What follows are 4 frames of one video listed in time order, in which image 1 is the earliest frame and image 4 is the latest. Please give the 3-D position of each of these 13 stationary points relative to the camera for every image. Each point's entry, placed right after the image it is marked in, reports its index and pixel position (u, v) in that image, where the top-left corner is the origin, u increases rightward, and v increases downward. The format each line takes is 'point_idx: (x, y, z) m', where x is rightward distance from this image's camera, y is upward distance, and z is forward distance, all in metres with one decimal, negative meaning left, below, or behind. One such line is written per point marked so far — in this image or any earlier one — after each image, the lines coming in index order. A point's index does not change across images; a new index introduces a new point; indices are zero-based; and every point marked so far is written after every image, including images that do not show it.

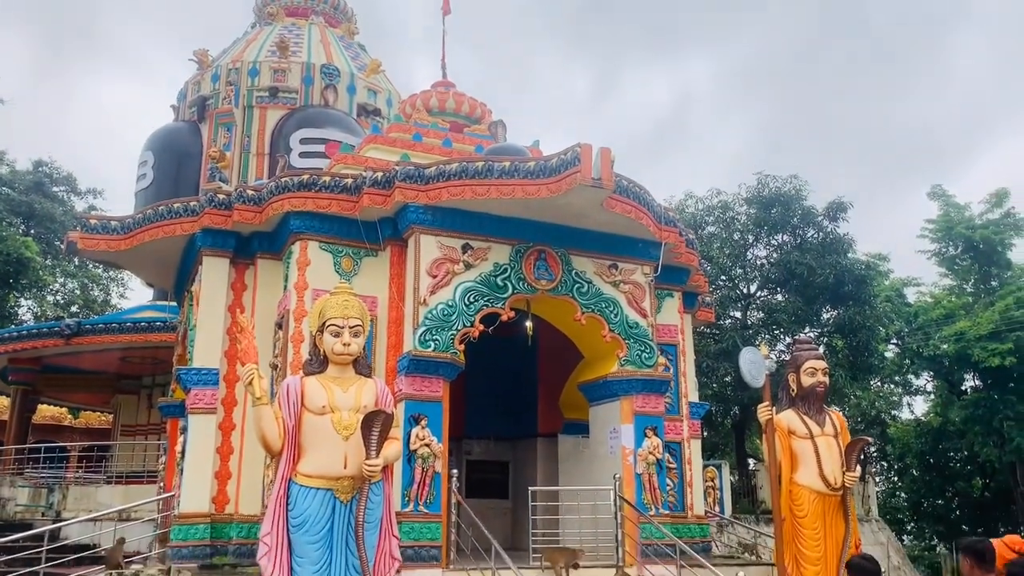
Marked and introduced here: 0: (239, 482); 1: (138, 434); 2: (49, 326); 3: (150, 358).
0: (-2.7, -1.9, +8.4) m
1: (-7.7, -3.0, +17.8) m
2: (-8.1, -0.7, +15.2) m
3: (-7.1, -1.4, +16.8) m
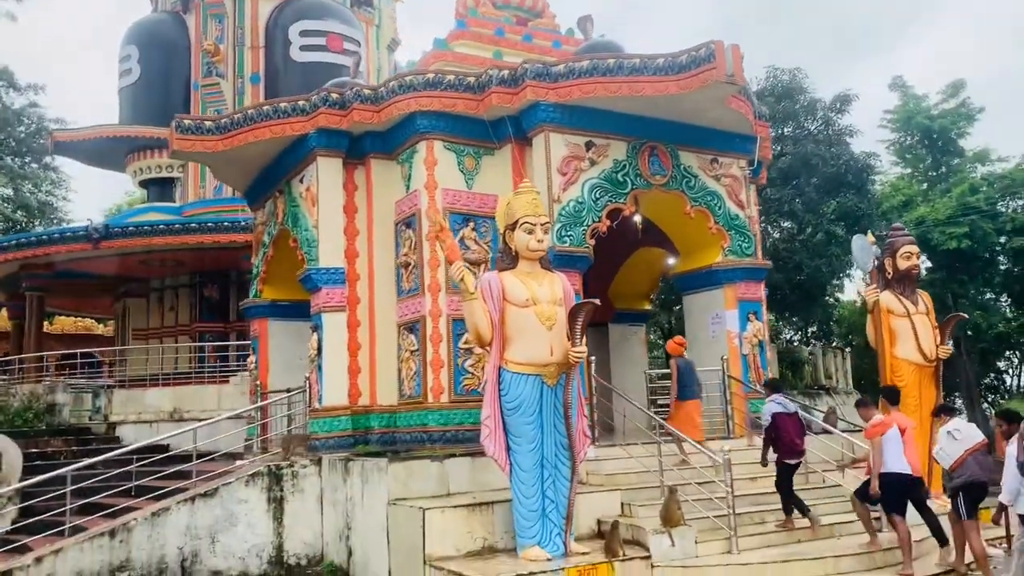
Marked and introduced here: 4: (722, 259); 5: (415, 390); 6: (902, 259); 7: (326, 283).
0: (-1.4, -0.9, +8.8) m
1: (-7.4, -1.0, +17.6) m
2: (-7.5, +1.0, +14.8) m
3: (-6.6, +0.5, +16.5) m
4: (+2.3, +0.3, +9.2) m
5: (-0.9, -1.0, +8.3) m
6: (+4.0, +0.3, +8.7) m
7: (-1.9, 0.0, +8.7) m
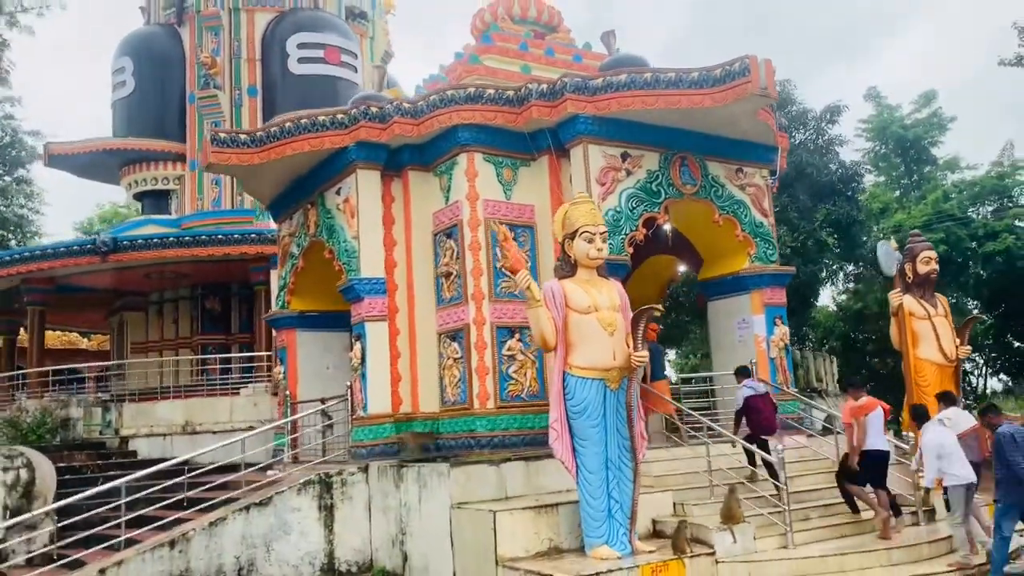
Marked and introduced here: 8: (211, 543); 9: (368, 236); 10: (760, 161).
0: (-1.0, -1.0, +8.9) m
1: (-7.3, -1.3, +17.5) m
2: (-7.4, +0.8, +14.7) m
3: (-6.6, +0.3, +16.5) m
4: (+2.6, +0.2, +9.5) m
5: (-0.5, -1.1, +8.5) m
6: (+4.3, +0.3, +9.1) m
7: (-1.5, -0.1, +8.8) m
8: (-2.6, -2.2, +7.5) m
9: (-1.5, +0.5, +8.9) m
10: (+2.8, +1.4, +9.8) m
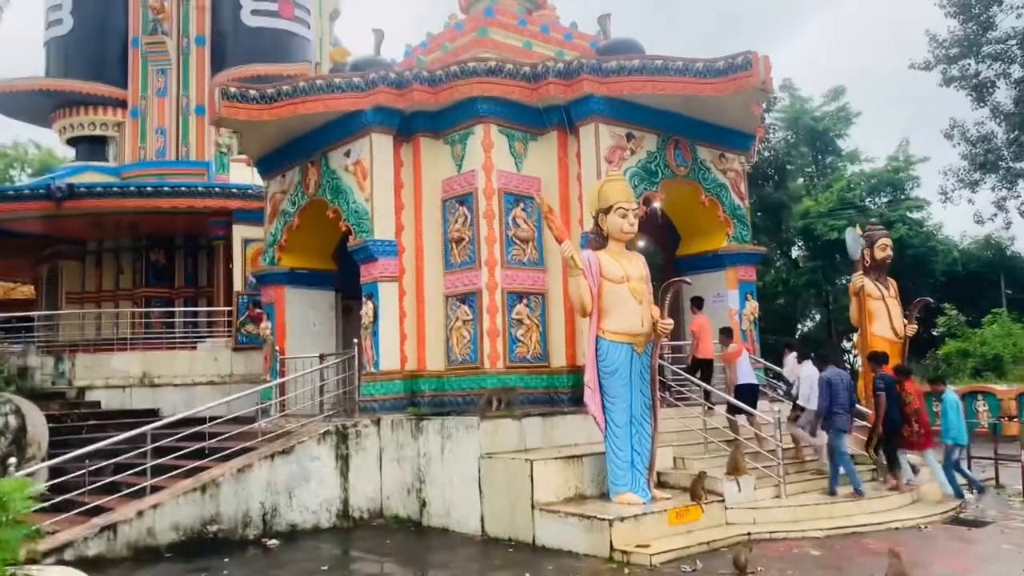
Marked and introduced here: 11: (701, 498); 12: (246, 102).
0: (-1.0, -0.6, +9.3) m
1: (-8.4, -0.3, +17.0) m
2: (-8.0, +1.6, +14.2) m
3: (-7.4, +1.2, +16.1) m
4: (+2.6, +0.5, +10.4) m
5: (-0.4, -0.7, +9.0) m
6: (+4.3, +0.5, +10.2) m
7: (-1.4, +0.4, +9.1) m
8: (-2.5, -1.8, +7.7) m
9: (-1.4, +1.0, +9.2) m
10: (+2.8, +1.7, +10.6) m
11: (+1.6, -1.7, +7.1) m
12: (-2.9, +2.0, +9.4) m
